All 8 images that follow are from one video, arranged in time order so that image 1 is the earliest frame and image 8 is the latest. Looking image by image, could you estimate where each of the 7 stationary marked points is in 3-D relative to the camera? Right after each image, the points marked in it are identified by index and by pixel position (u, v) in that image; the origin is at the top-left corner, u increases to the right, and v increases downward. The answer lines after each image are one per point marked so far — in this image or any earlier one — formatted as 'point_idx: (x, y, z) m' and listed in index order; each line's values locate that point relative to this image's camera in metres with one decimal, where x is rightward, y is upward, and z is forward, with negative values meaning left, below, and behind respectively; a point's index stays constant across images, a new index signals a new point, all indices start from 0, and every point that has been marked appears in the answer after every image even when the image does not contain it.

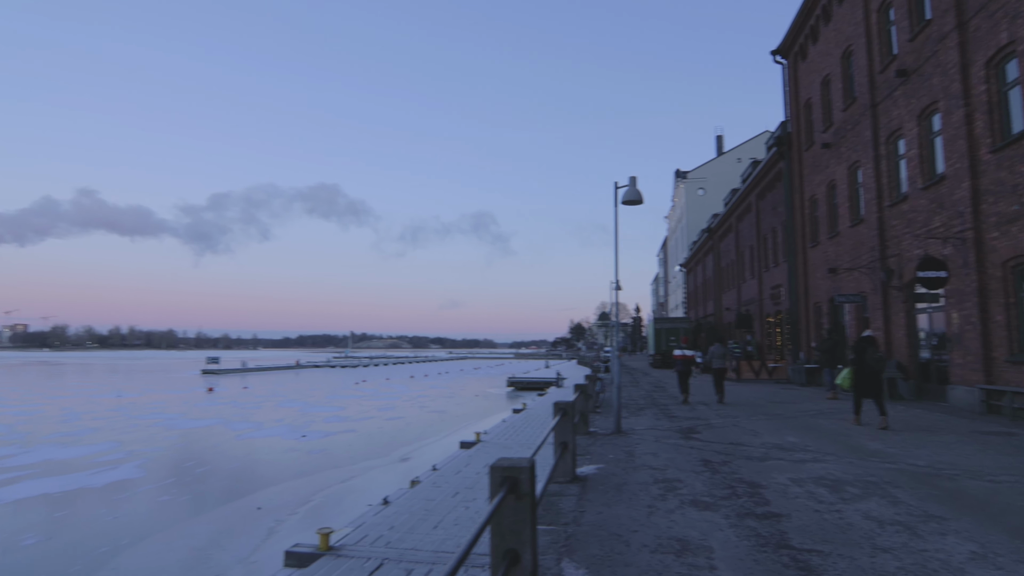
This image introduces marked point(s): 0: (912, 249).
0: (+11.3, +1.1, +16.8) m
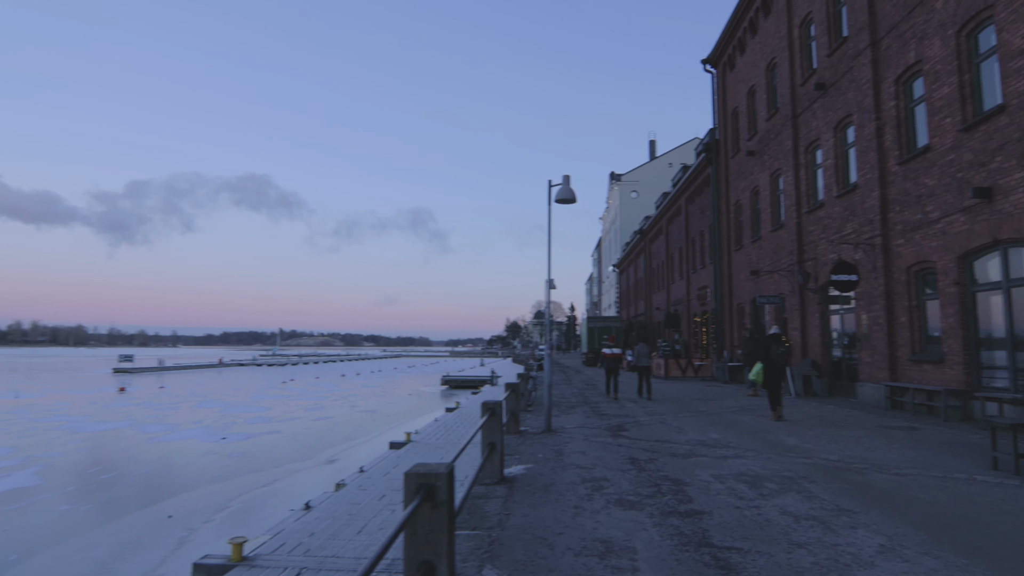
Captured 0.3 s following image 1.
0: (+9.4, +1.0, +17.7) m
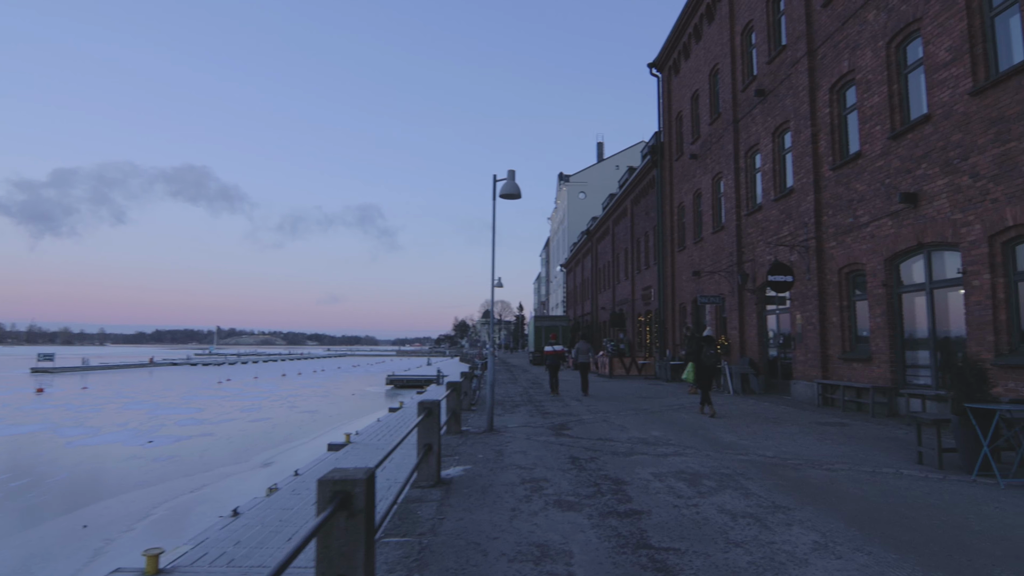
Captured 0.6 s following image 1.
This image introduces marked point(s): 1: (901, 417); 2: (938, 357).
0: (+7.8, +1.0, +18.2) m
1: (+7.8, -2.6, +11.9) m
2: (+8.2, -1.3, +11.5) m
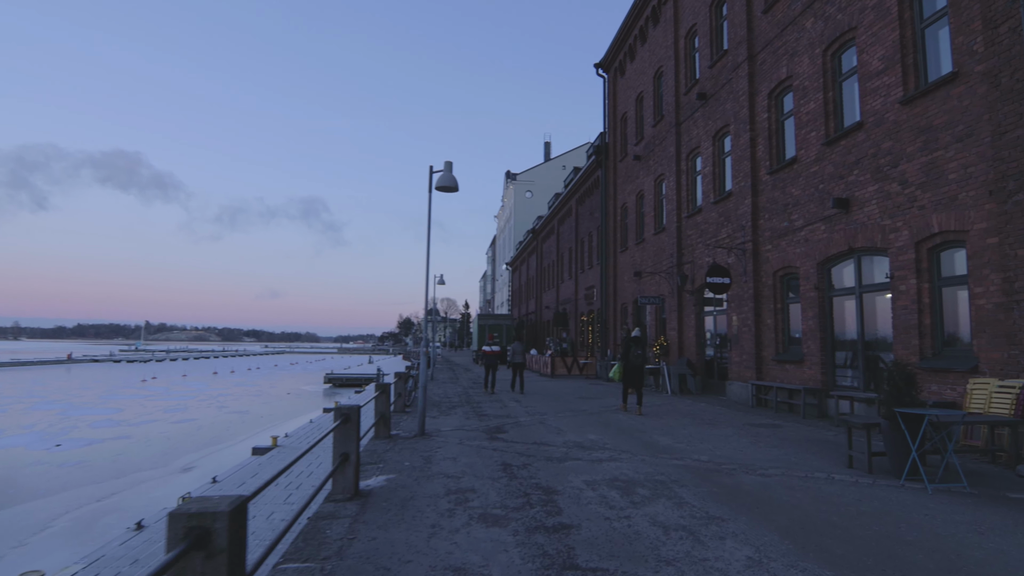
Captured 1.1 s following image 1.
0: (+6.0, +1.0, +18.4) m
1: (+6.5, -2.7, +12.1) m
2: (+7.0, -1.4, +11.7) m
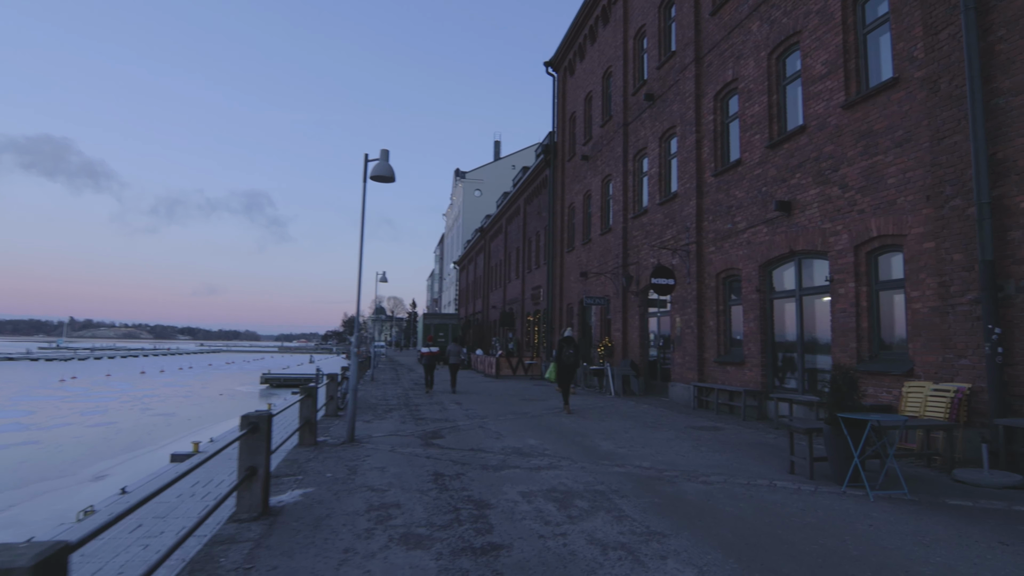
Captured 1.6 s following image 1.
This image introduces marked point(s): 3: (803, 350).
0: (+4.2, +0.9, +18.4) m
1: (+5.3, -2.7, +12.1) m
2: (+5.8, -1.4, +11.8) m
3: (+5.8, -1.2, +11.8) m
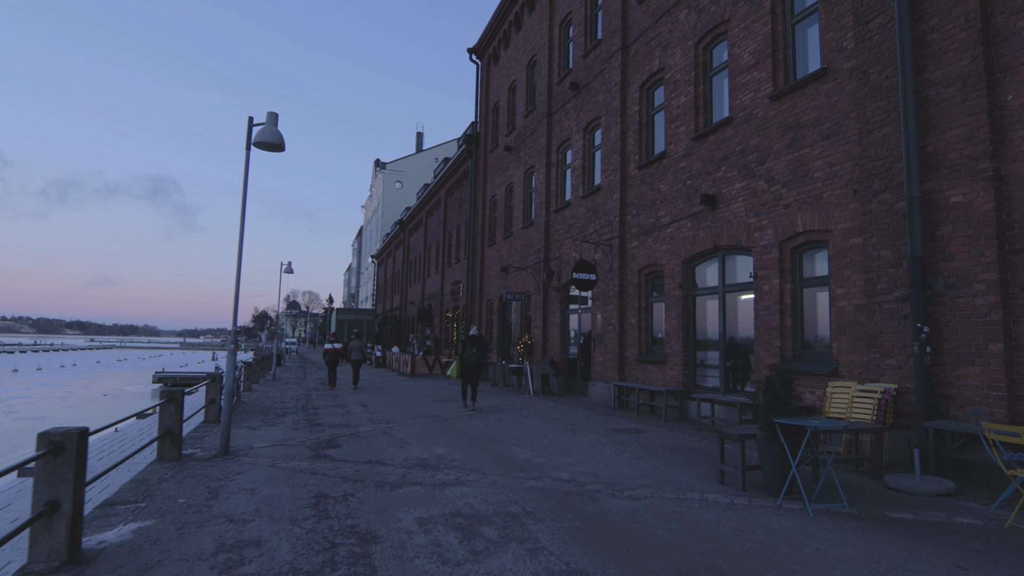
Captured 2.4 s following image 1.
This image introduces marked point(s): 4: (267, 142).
0: (+1.8, +1.1, +17.7) m
1: (+3.5, -2.6, +11.7) m
2: (+4.1, -1.4, +11.4) m
3: (+4.1, -1.2, +11.4) m
4: (-3.4, +2.0, +8.4) m
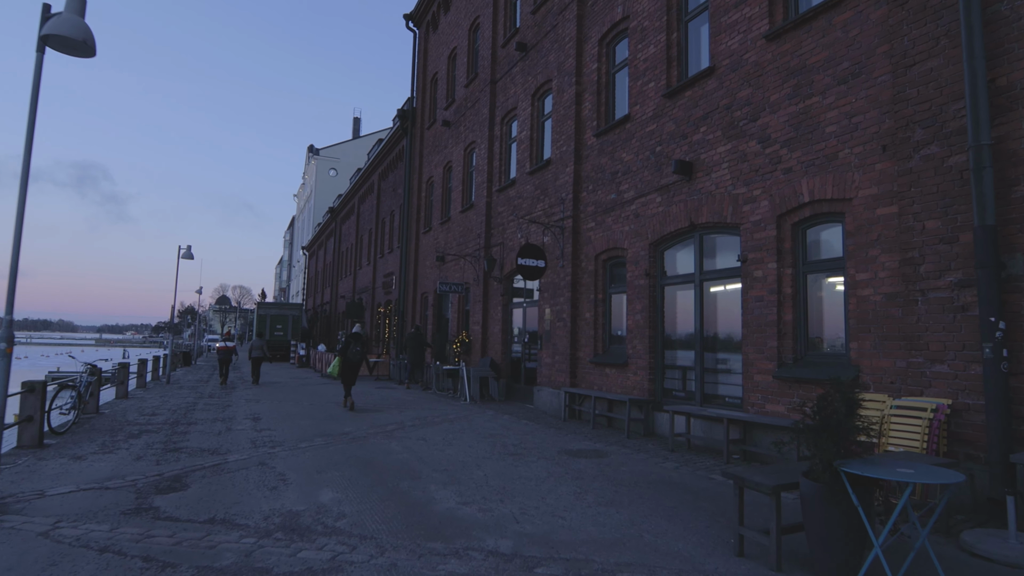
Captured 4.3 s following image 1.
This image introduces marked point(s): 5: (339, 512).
0: (+0.1, +1.3, +15.4) m
1: (+2.4, -2.4, +9.6) m
2: (+3.0, -1.2, +9.4) m
3: (+3.0, -1.0, +9.4) m
4: (-4.2, +2.3, +5.6) m
5: (-1.6, -2.0, +5.4) m
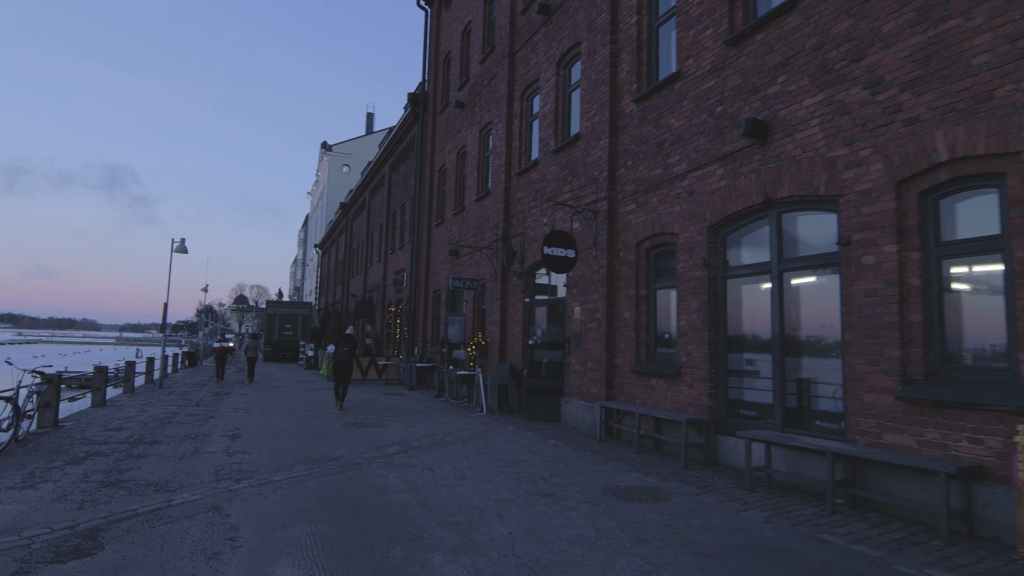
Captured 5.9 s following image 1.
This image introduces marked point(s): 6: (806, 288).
0: (+0.6, +1.4, +13.6) m
1: (+2.8, -2.3, +7.7) m
2: (+3.4, -1.1, +7.4) m
3: (+3.4, -0.9, +7.4) m
4: (-3.9, +2.4, +3.9) m
5: (-1.3, -1.9, +3.5) m
6: (+3.6, 0.0, +7.2) m
